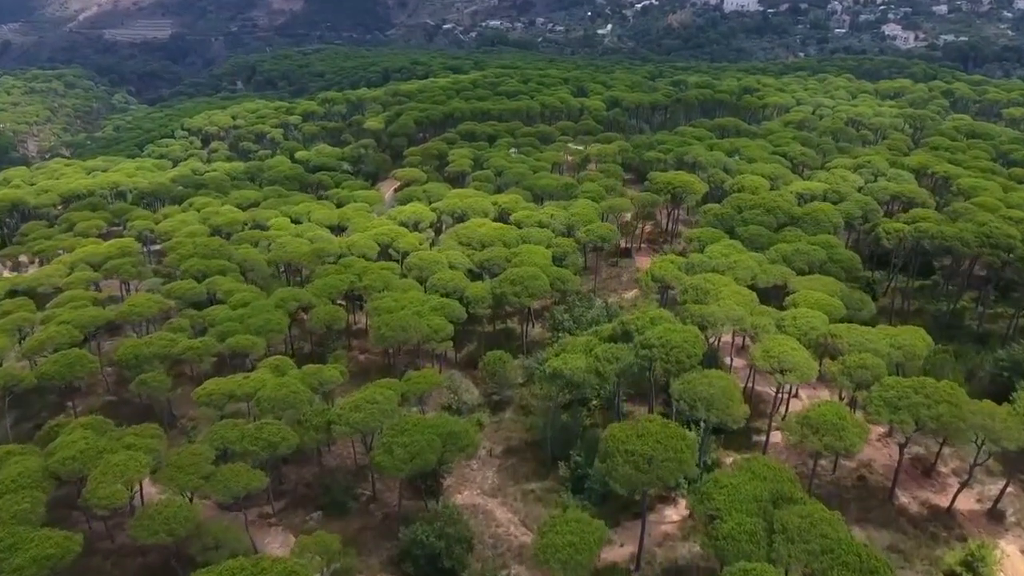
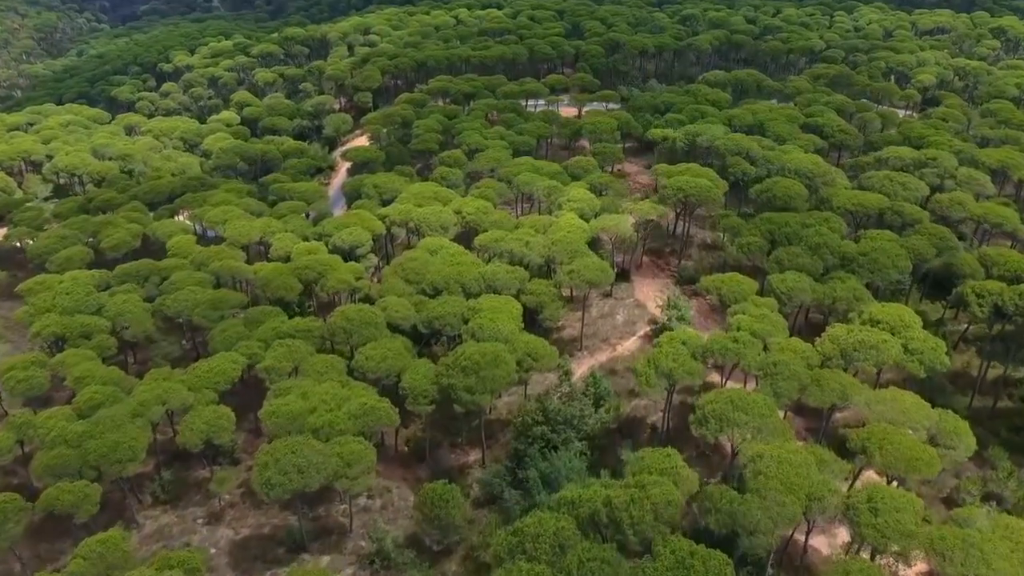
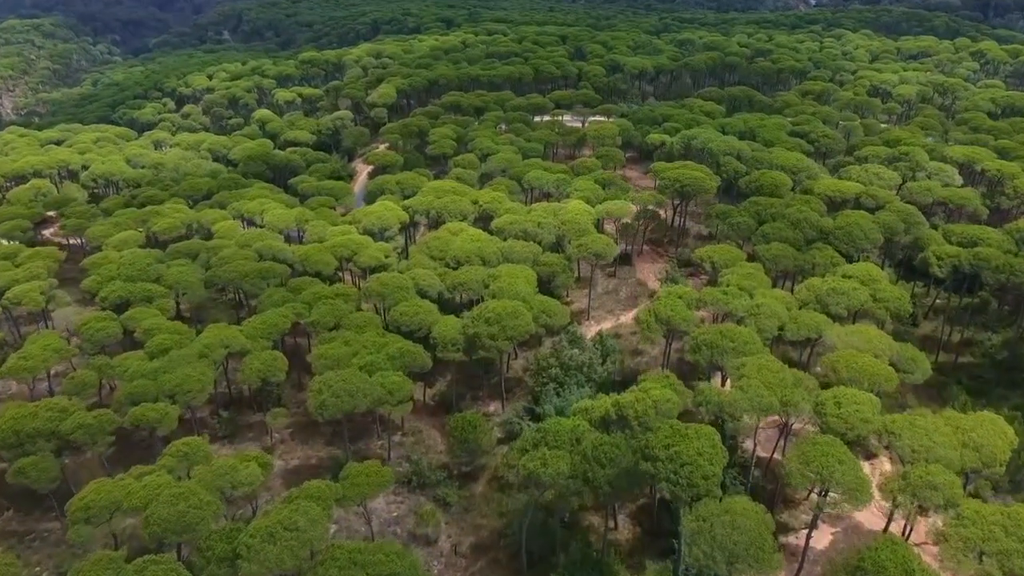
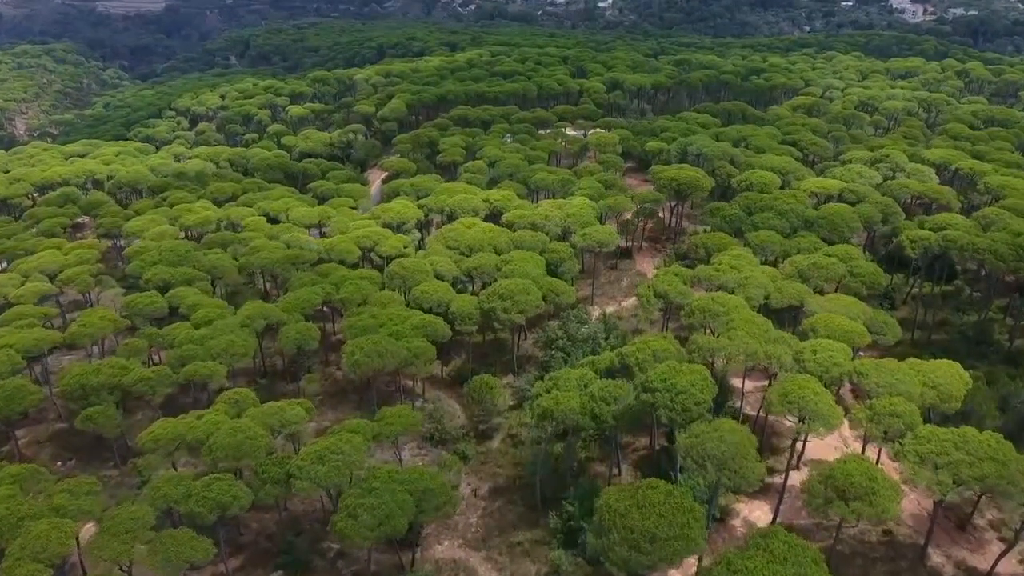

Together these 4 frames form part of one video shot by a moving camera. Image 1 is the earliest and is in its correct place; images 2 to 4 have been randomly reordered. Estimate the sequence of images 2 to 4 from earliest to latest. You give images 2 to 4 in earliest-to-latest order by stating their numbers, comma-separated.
4, 3, 2
